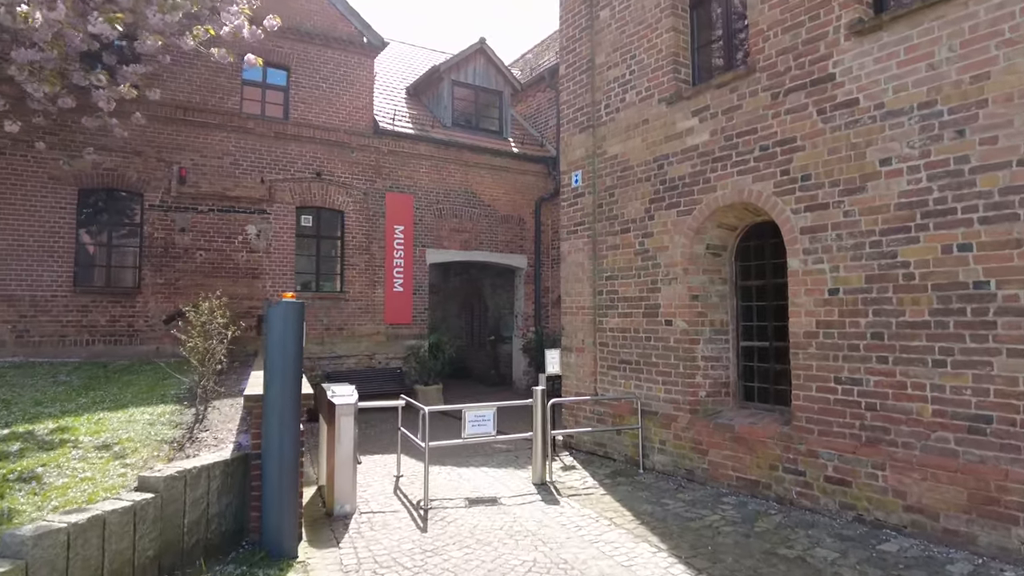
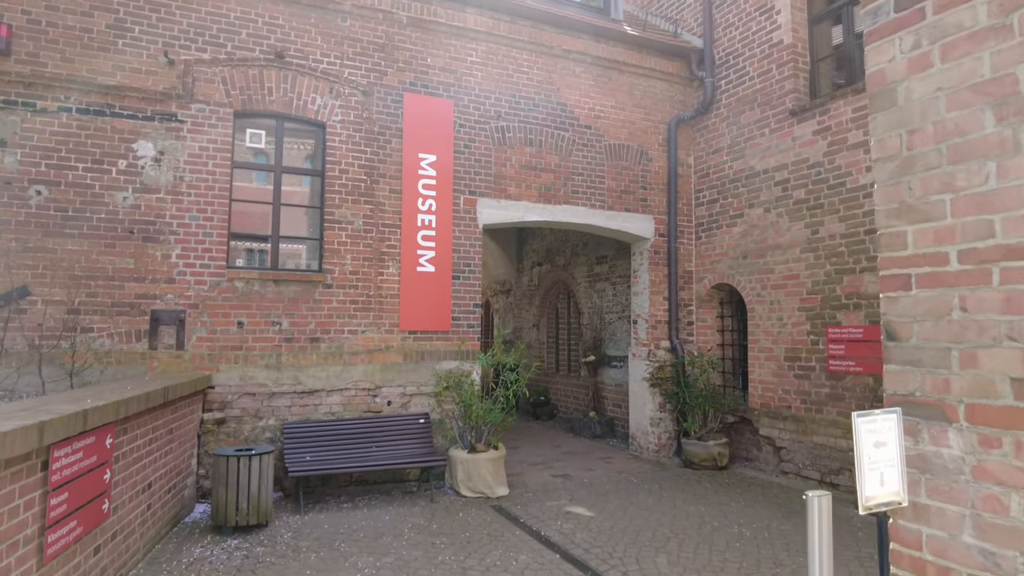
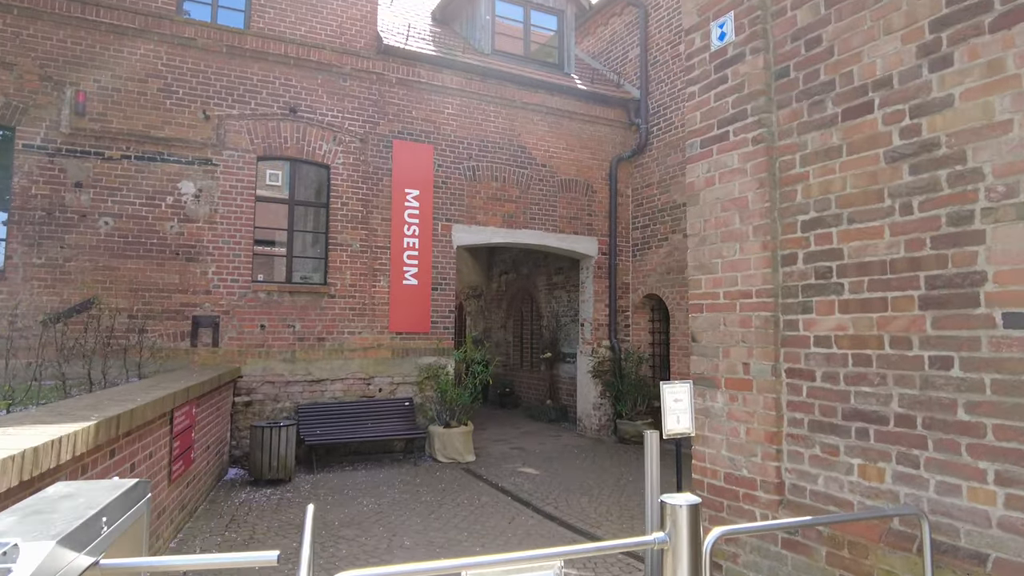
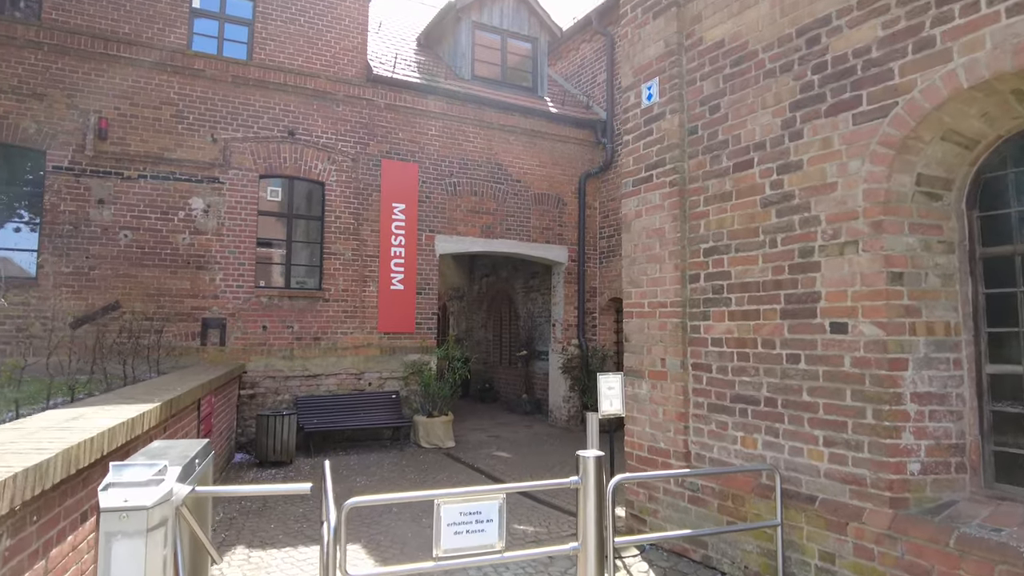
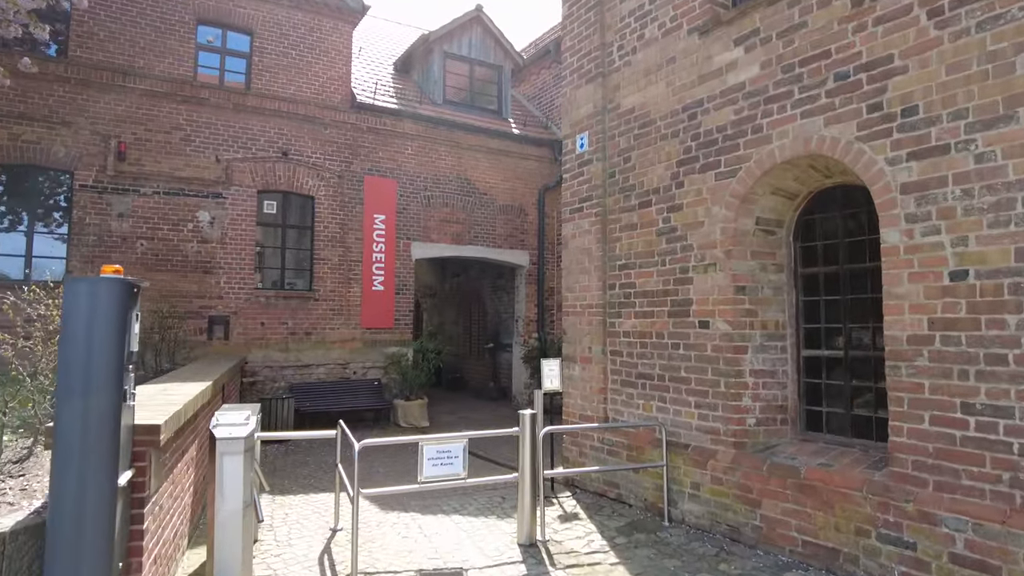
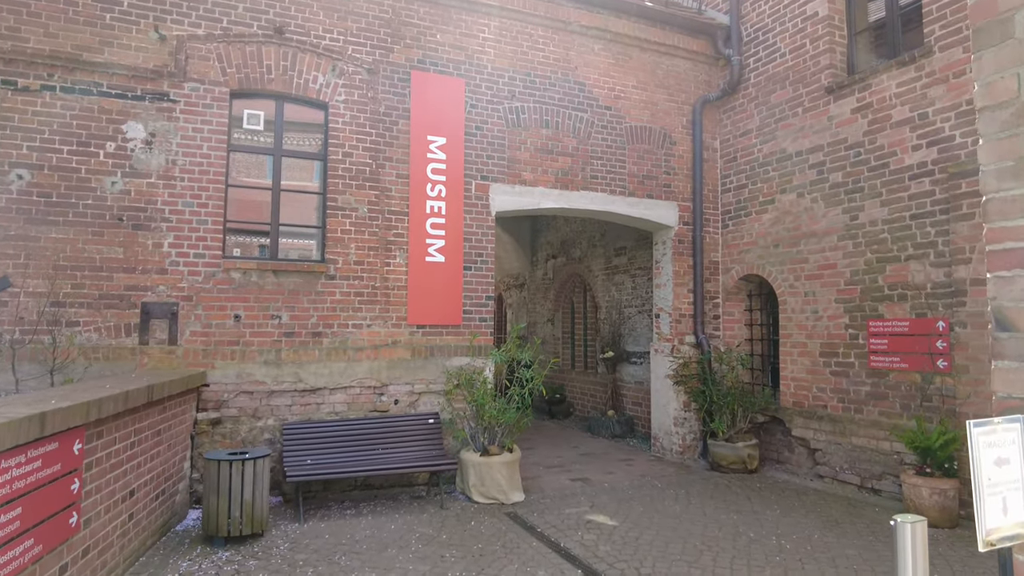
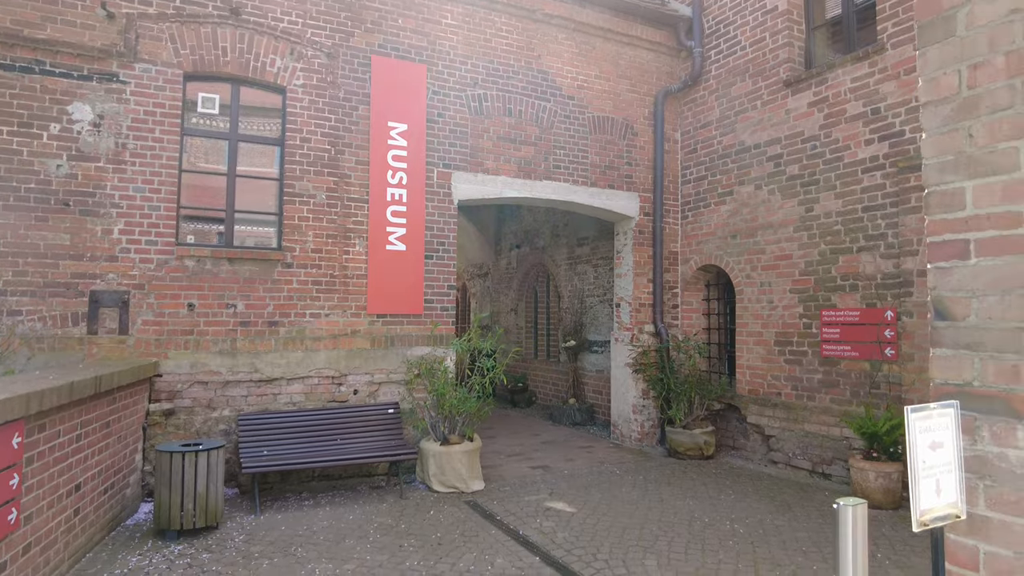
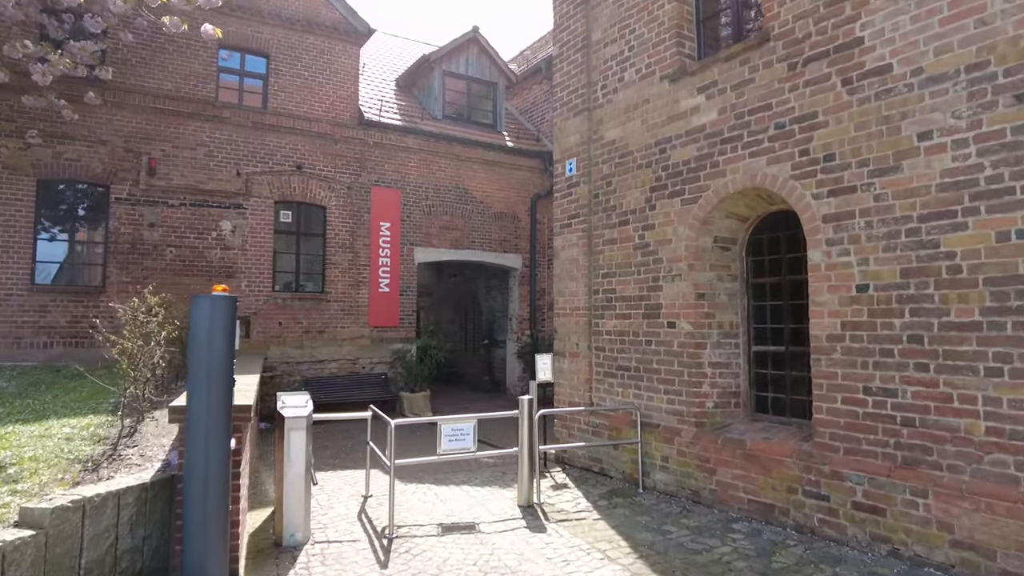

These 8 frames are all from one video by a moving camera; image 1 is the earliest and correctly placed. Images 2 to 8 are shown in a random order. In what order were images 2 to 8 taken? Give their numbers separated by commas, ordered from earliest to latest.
8, 5, 4, 3, 2, 6, 7
